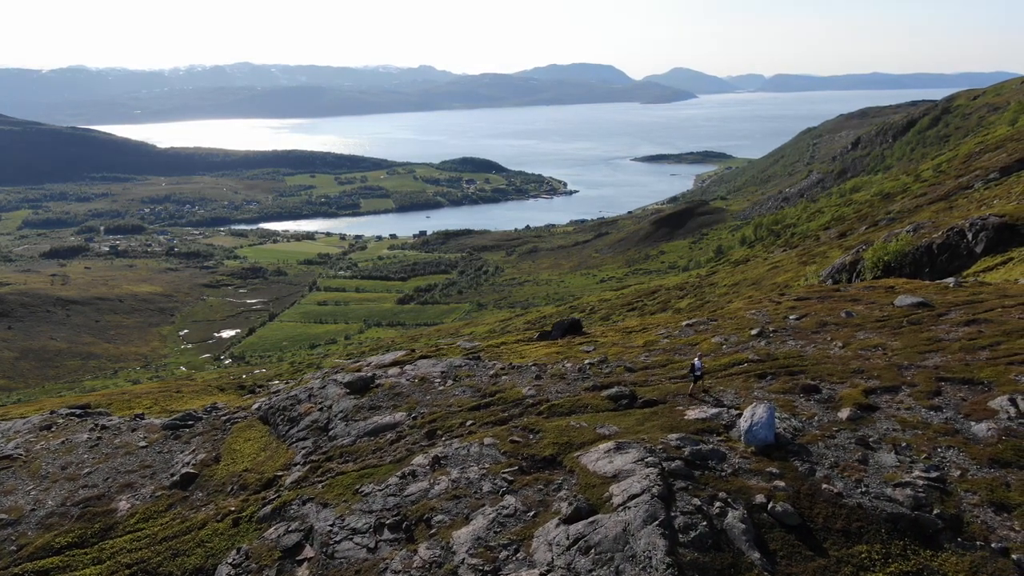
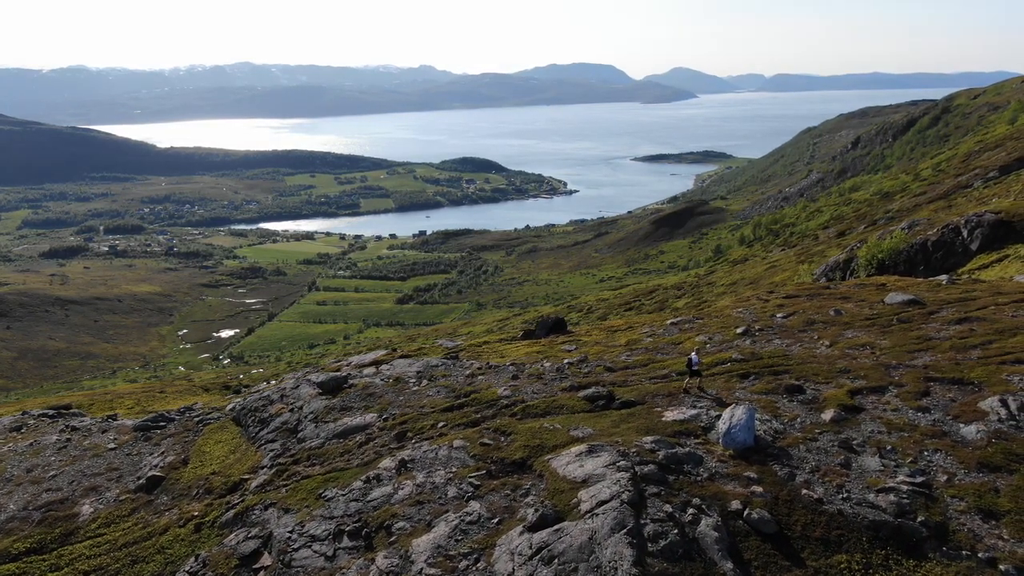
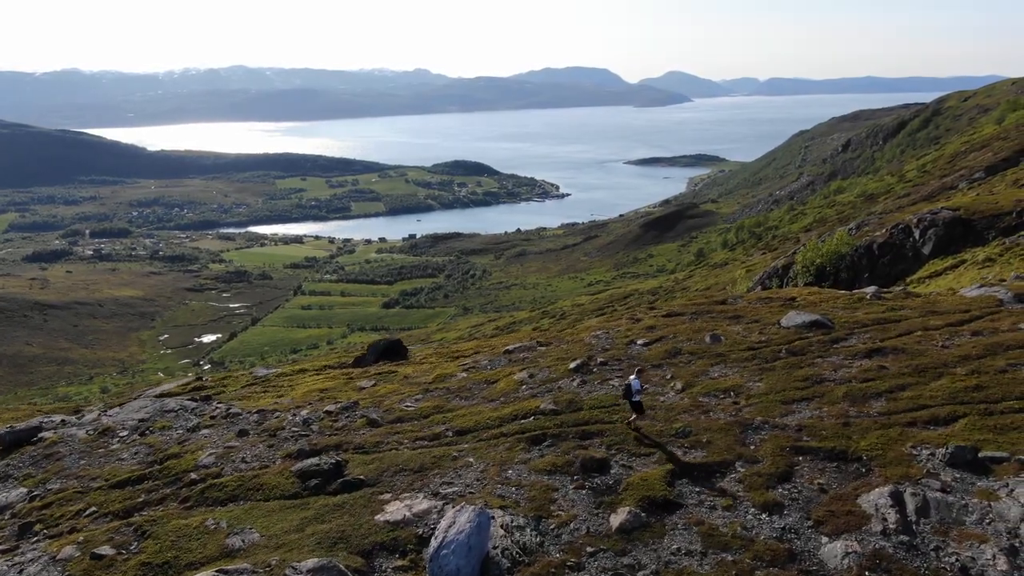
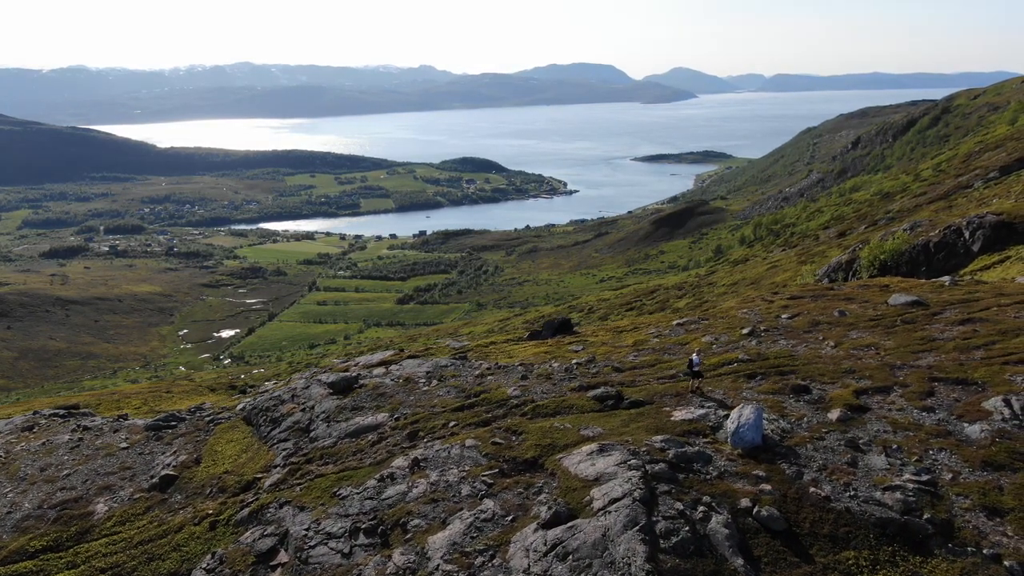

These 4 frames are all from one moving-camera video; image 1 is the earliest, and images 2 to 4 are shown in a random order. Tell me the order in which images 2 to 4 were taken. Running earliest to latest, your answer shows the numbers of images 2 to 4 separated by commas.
4, 2, 3
